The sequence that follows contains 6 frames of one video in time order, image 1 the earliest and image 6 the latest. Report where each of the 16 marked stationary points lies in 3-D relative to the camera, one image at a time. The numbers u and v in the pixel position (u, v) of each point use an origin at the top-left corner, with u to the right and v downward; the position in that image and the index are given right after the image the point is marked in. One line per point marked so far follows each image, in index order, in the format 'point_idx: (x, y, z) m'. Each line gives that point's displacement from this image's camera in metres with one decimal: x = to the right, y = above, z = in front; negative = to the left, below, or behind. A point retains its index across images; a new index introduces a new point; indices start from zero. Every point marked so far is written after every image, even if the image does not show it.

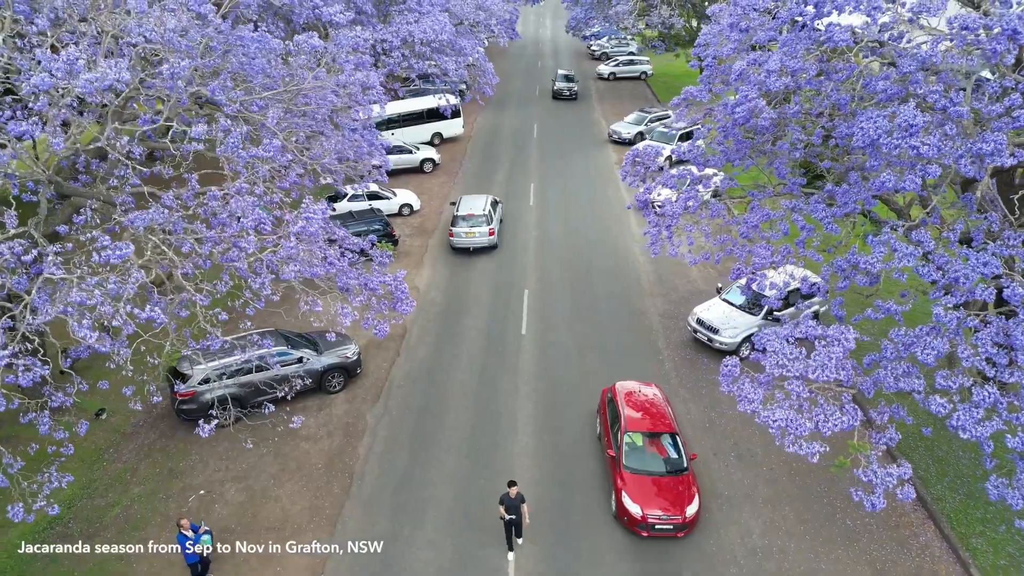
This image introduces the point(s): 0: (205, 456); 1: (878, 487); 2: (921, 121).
0: (-5.9, -3.2, +12.4) m
1: (+4.5, -2.4, +7.8) m
2: (+5.2, +2.1, +8.1) m
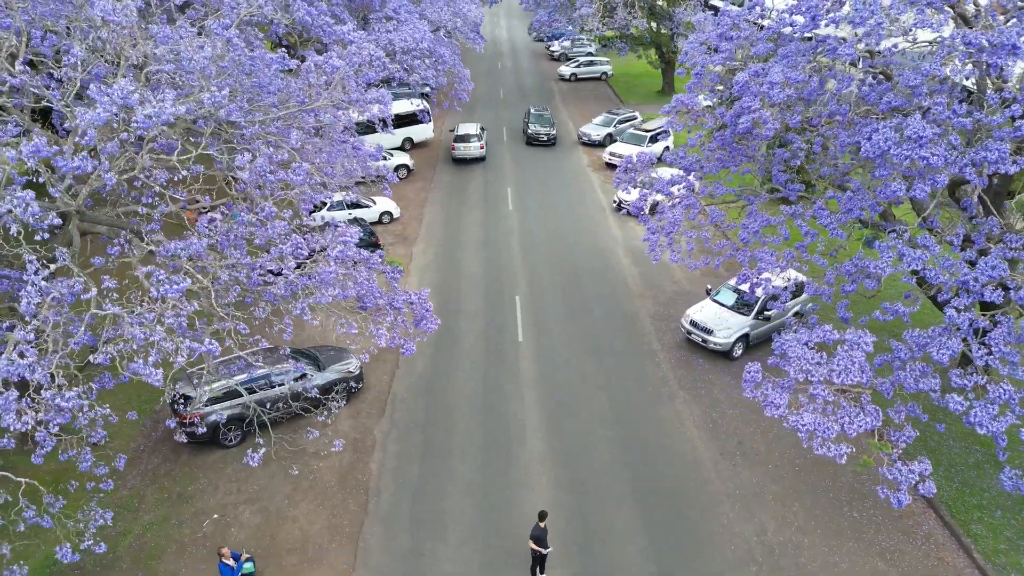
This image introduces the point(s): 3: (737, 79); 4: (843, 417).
0: (-5.6, -3.6, +12.2) m
1: (+4.9, -2.5, +8.1) m
2: (+5.5, +2.0, +8.5) m
3: (+4.1, +3.8, +11.6) m
4: (+4.2, -1.6, +8.1) m
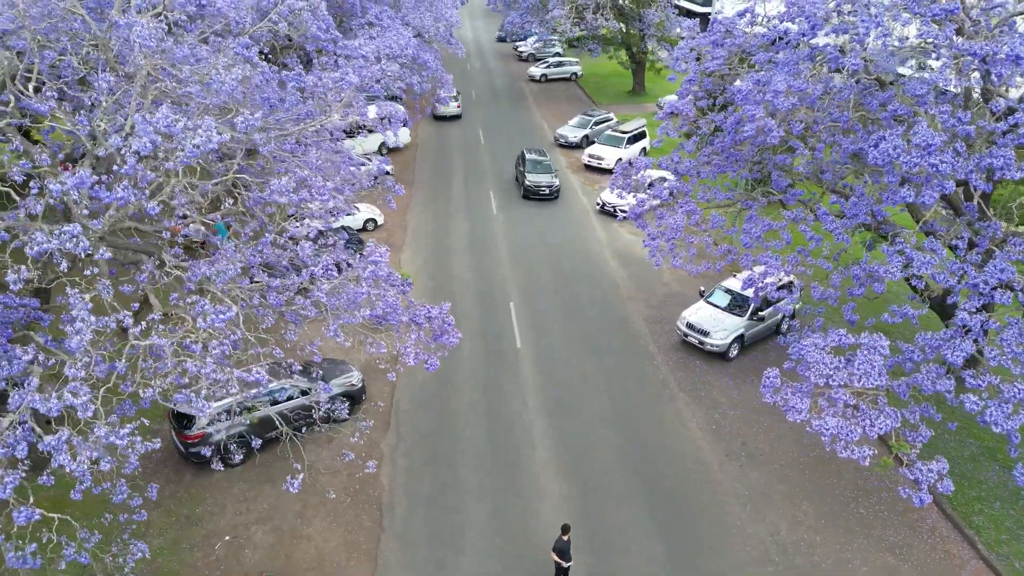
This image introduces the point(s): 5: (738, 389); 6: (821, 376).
0: (-5.4, -3.9, +12.0) m
1: (+5.3, -2.5, +8.3) m
2: (+5.8, +2.0, +8.7) m
3: (+4.2, +3.7, +11.8) m
4: (+4.5, -1.7, +8.3) m
5: (+5.6, -2.5, +16.0) m
6: (+4.1, -1.2, +8.6) m
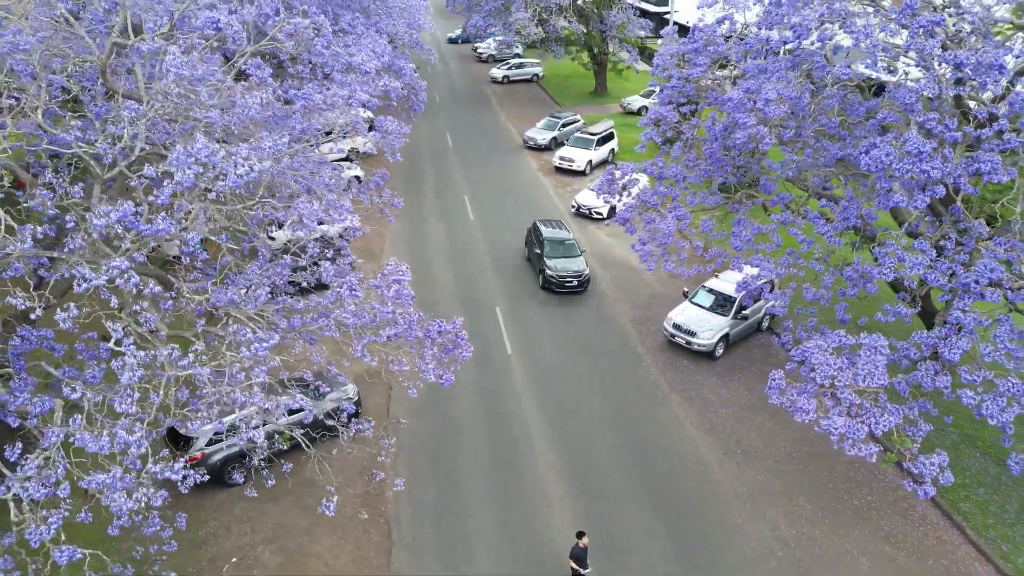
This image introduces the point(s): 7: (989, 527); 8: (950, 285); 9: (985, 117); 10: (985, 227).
0: (-5.3, -4.2, +11.8) m
1: (+5.6, -2.6, +8.7) m
2: (+5.9, +2.0, +9.1) m
3: (+4.1, +3.6, +12.1) m
4: (+4.8, -1.7, +8.6) m
5: (+5.5, -2.5, +16.4) m
6: (+4.3, -1.2, +8.9) m
7: (+8.8, -4.4, +11.9) m
8: (+6.4, 0.0, +9.4) m
9: (+6.9, +2.5, +9.5) m
10: (+7.0, +0.9, +9.6) m
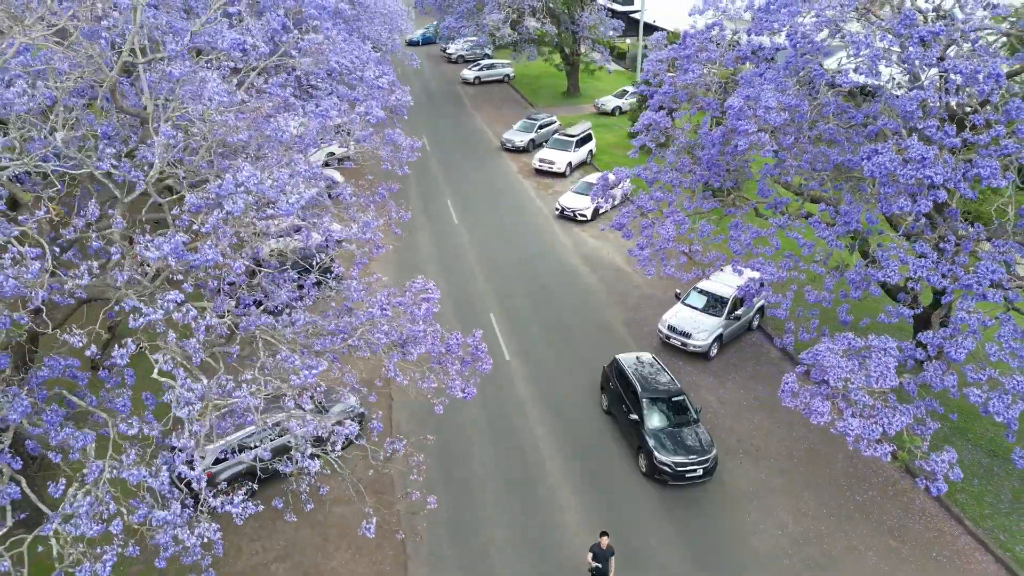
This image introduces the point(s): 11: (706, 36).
0: (-5.0, -4.5, +11.6) m
1: (+5.9, -2.6, +9.0) m
2: (+6.1, +2.0, +9.4) m
3: (+4.1, +3.5, +12.3) m
4: (+5.1, -1.8, +8.9) m
5: (+5.5, -2.6, +16.7) m
6: (+4.6, -1.3, +9.1) m
7: (+9.0, -4.3, +12.3) m
8: (+6.6, 0.0, +9.7) m
9: (+7.1, +2.5, +9.8) m
10: (+7.2, +0.9, +9.9) m
11: (+4.5, +5.9, +15.1) m
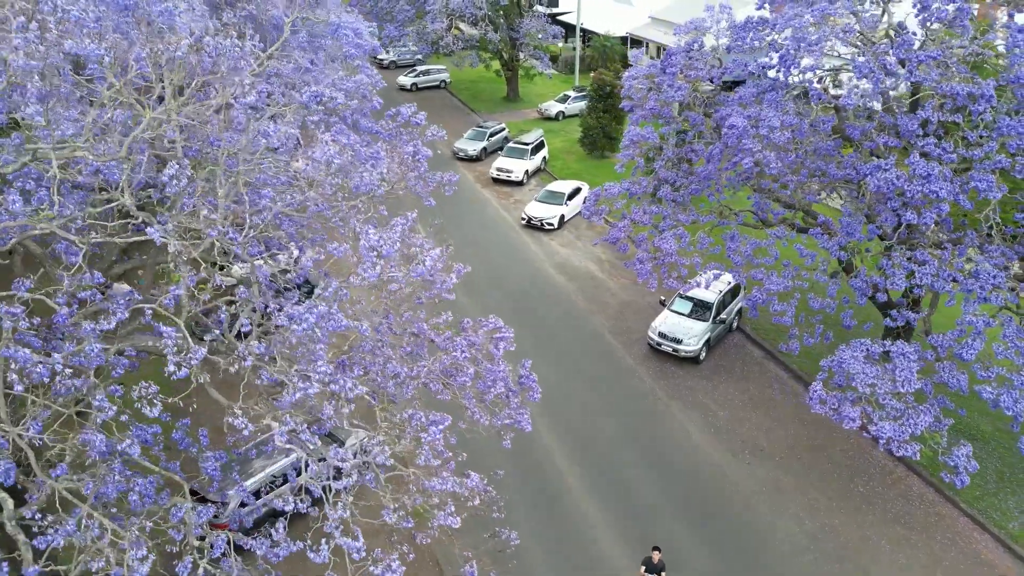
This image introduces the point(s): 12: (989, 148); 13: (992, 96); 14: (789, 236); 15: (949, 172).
0: (-4.3, -5.2, +11.3) m
1: (+6.7, -2.7, +9.7) m
2: (+6.6, +1.9, +10.1) m
3: (+4.3, +3.3, +12.8) m
4: (+5.8, -1.9, +9.5) m
5: (+5.6, -2.8, +17.3) m
6: (+5.3, -1.4, +9.7) m
7: (+9.6, -4.3, +13.2) m
8: (+7.2, -0.1, +10.5) m
9: (+7.5, +2.4, +10.6) m
10: (+7.7, +0.8, +10.8) m
11: (+4.3, +5.6, +15.6) m
12: (+7.5, +2.2, +10.2) m
13: (+7.5, +3.1, +10.3) m
14: (+5.6, +1.1, +13.0) m
15: (+7.0, +1.9, +10.4) m
